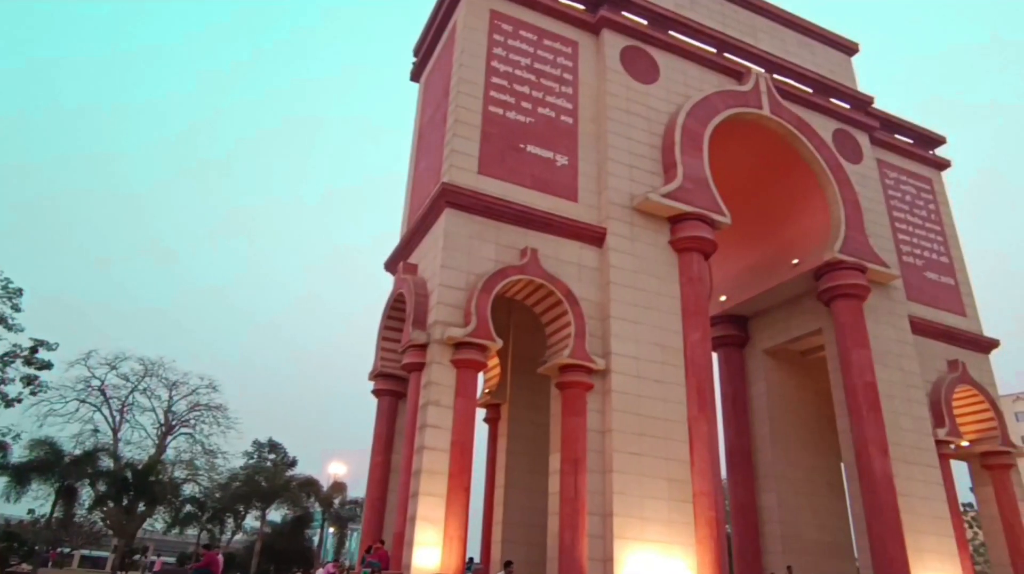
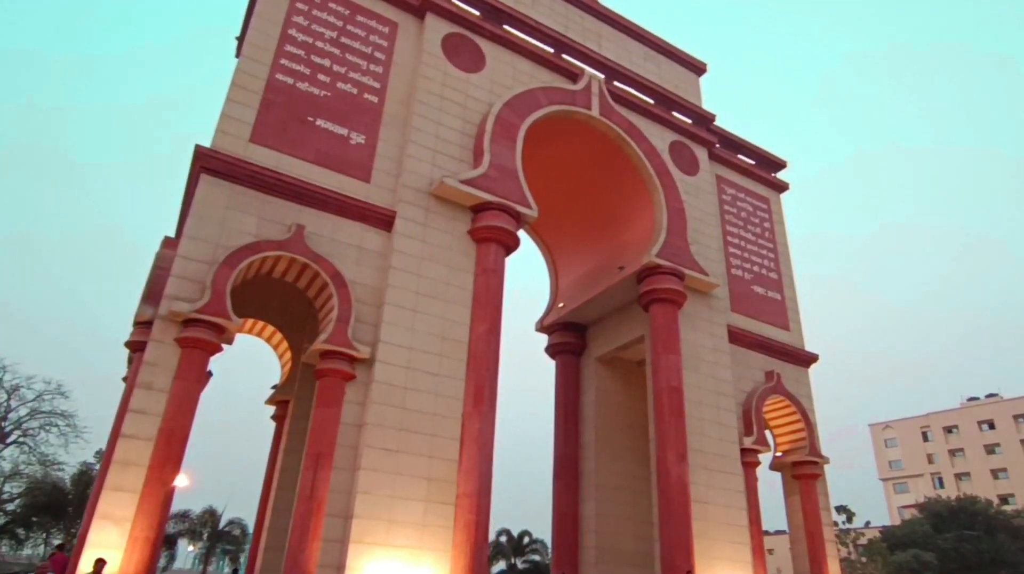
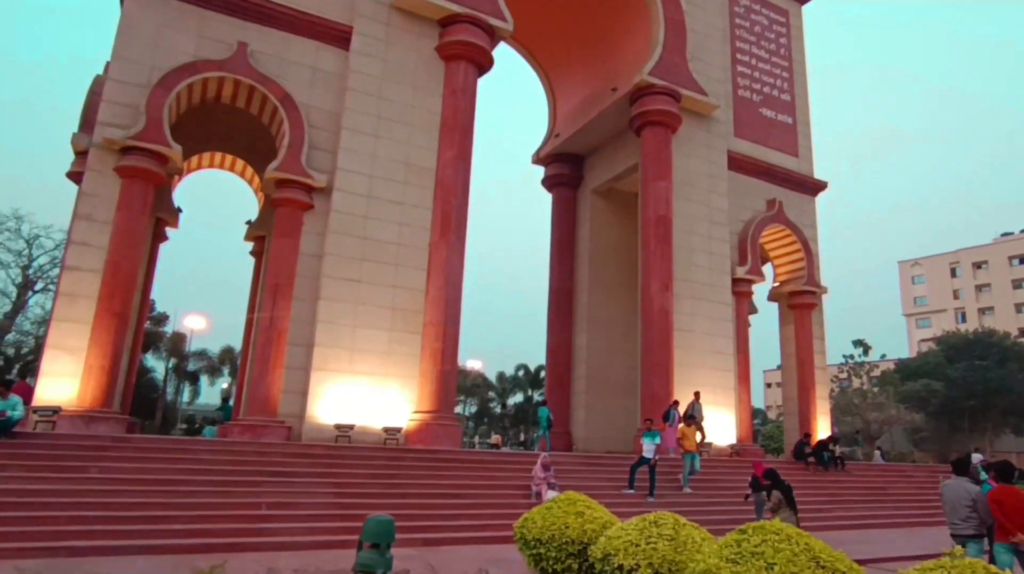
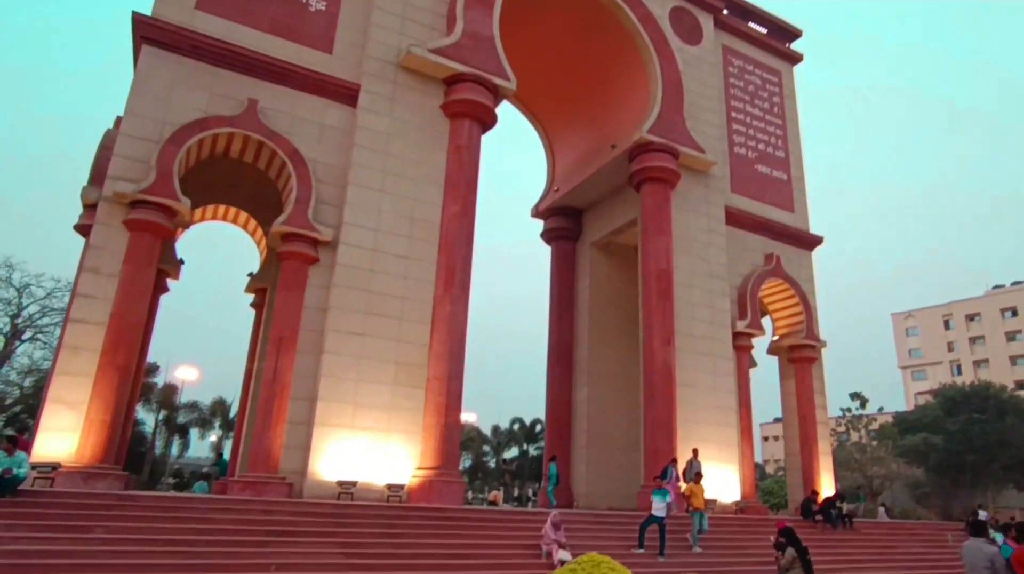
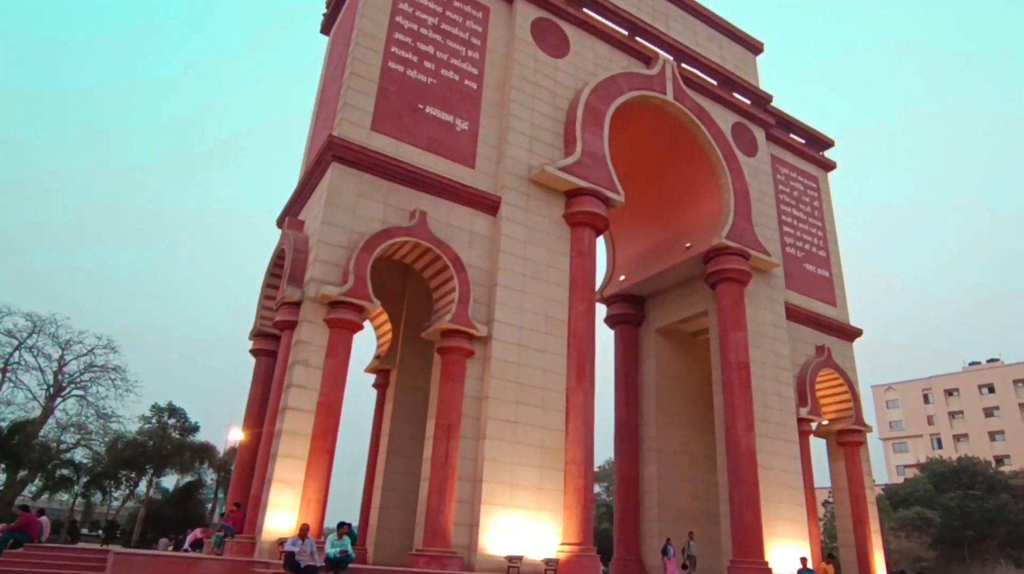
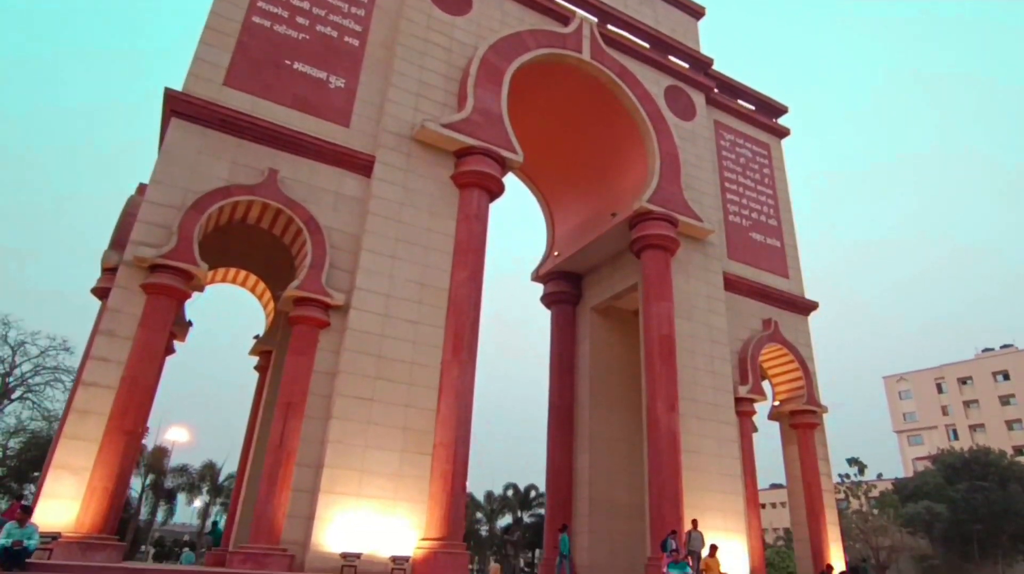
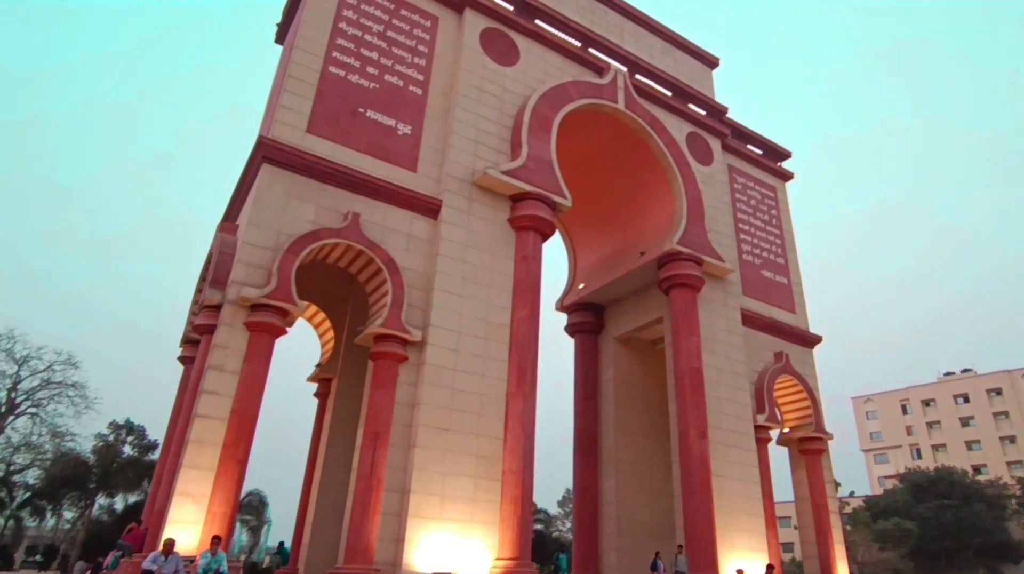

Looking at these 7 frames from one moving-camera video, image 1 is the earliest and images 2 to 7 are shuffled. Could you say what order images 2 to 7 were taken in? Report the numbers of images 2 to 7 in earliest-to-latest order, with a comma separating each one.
5, 7, 2, 6, 4, 3
